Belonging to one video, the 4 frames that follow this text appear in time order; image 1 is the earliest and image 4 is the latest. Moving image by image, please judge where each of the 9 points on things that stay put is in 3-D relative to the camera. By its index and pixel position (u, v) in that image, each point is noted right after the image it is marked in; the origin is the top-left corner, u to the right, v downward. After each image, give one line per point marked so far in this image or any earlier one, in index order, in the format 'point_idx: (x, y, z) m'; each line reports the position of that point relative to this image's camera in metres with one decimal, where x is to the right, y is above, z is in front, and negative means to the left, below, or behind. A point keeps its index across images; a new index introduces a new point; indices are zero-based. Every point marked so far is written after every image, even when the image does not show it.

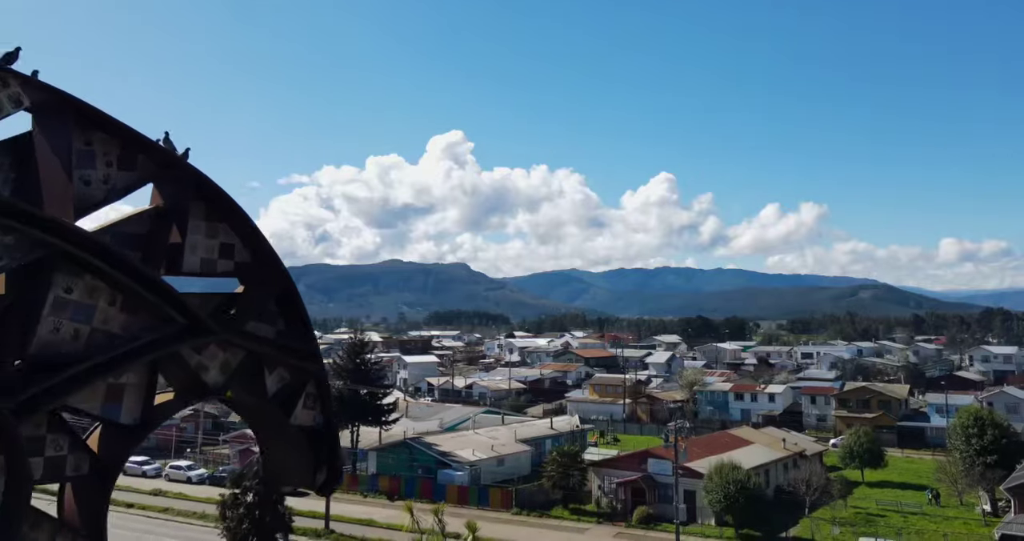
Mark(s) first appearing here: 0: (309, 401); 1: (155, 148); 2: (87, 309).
0: (-1.2, -0.8, +4.3) m
1: (-1.8, +0.6, +3.7) m
2: (-2.0, -0.2, +3.5) m
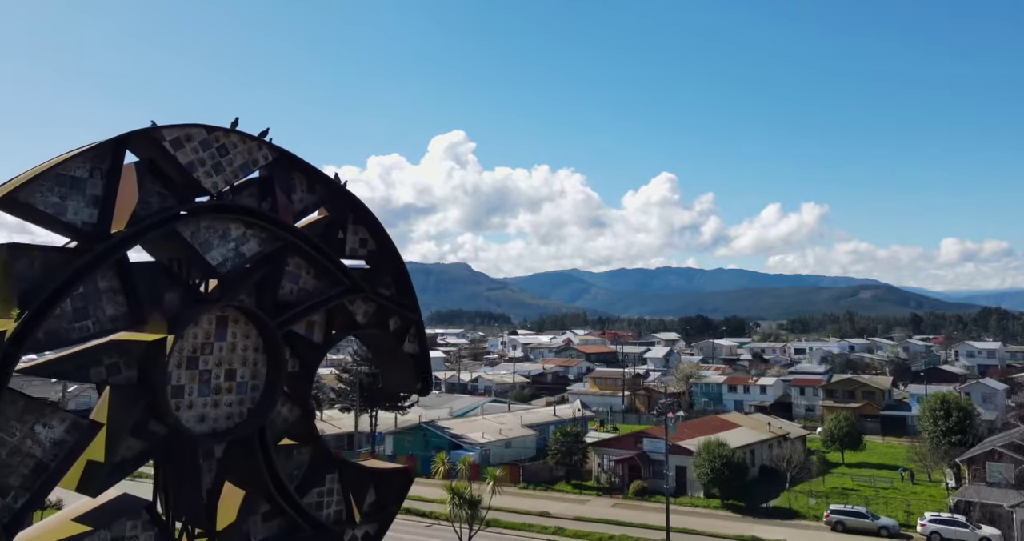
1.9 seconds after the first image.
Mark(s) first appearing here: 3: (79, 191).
0: (-0.9, -0.6, +6.8) m
1: (-1.6, +0.8, +6.2) m
2: (-1.8, 0.0, +5.9) m
3: (-2.9, +0.5, +4.8) m
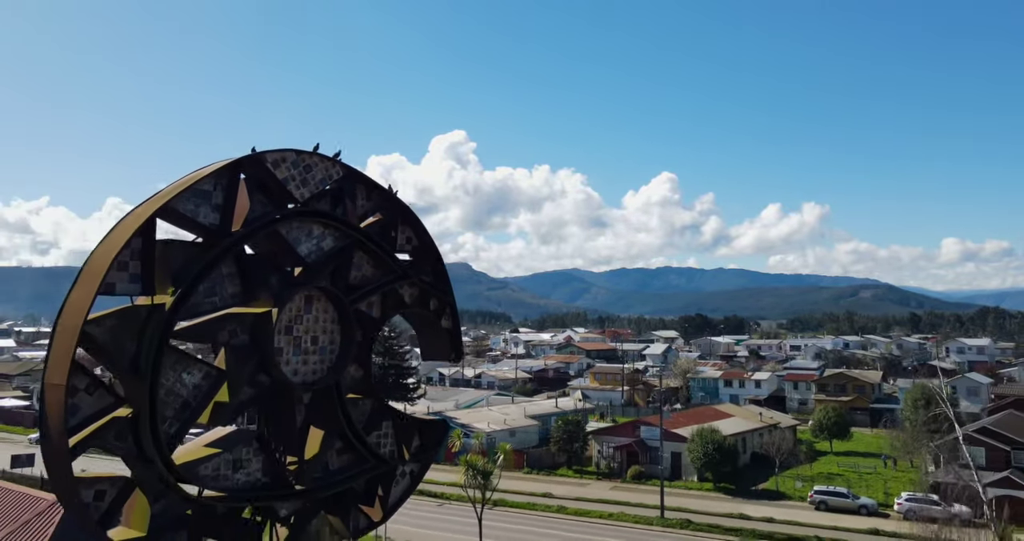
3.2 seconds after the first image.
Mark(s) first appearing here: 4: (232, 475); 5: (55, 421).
0: (-0.7, -0.5, +8.4) m
1: (-1.4, +0.9, +7.8) m
2: (-1.6, +0.1, +7.6) m
3: (-2.7, +0.6, +6.5) m
4: (-2.5, -1.8, +6.5) m
5: (-3.5, -1.1, +5.5) m
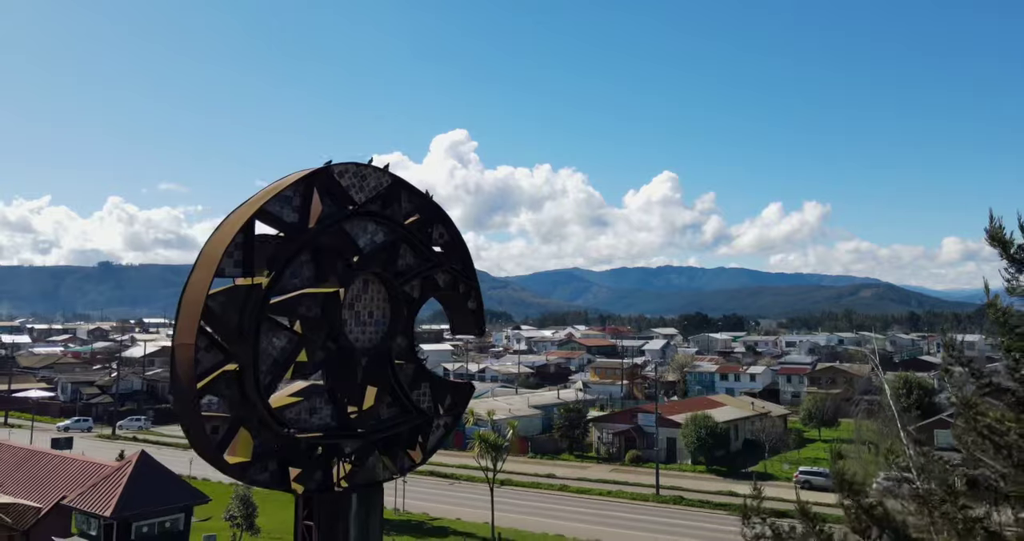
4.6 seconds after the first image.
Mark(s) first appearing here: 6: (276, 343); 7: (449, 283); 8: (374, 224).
0: (-0.6, -0.4, +10.2) m
1: (-1.2, +1.0, +9.6) m
2: (-1.4, +0.2, +9.3) m
3: (-2.5, +0.8, +8.3) m
4: (-2.3, -1.7, +8.2) m
5: (-3.3, -1.0, +7.3) m
6: (-2.6, -0.8, +8.0) m
7: (-0.9, -0.2, +9.9) m
8: (-1.7, +0.6, +8.9) m
